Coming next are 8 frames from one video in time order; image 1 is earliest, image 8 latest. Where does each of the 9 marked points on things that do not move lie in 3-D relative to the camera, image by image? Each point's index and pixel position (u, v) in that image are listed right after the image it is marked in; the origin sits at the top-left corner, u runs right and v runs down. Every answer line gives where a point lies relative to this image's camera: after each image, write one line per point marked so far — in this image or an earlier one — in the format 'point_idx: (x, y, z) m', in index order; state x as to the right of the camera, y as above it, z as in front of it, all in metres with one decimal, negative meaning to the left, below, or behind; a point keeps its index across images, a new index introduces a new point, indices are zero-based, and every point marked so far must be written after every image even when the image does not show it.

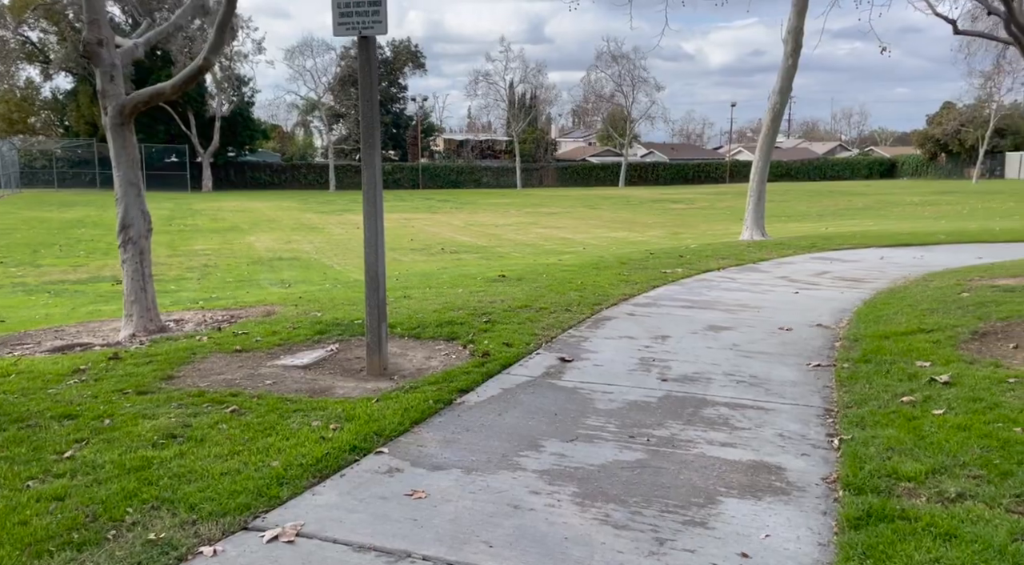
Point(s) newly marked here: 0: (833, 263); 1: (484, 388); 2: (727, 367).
0: (+5.3, +0.3, +15.9) m
1: (-0.2, -0.7, +6.5) m
2: (+1.8, -0.7, +7.8) m
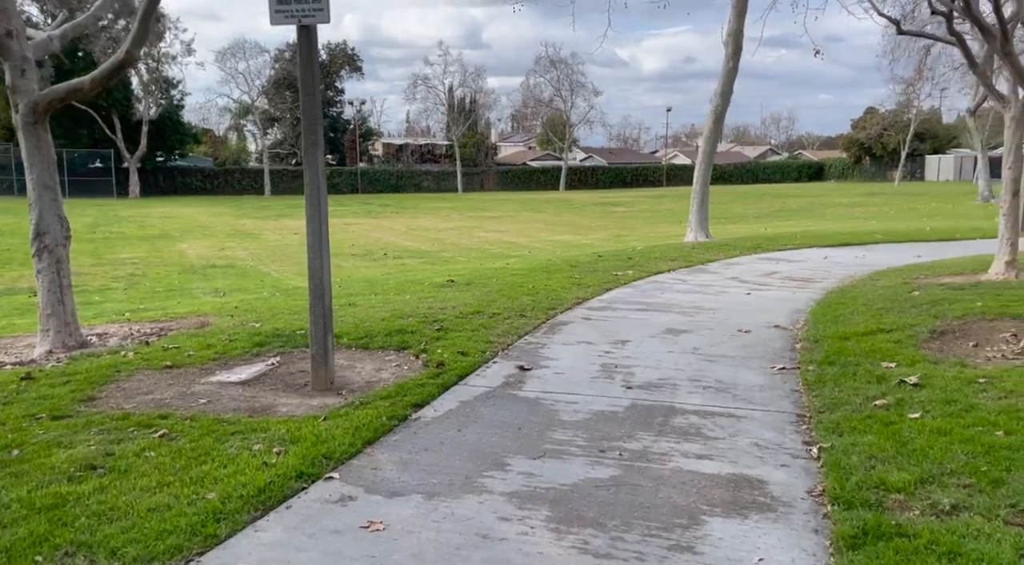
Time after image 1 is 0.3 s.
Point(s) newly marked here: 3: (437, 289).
0: (+4.4, +0.3, +15.8) m
1: (-0.4, -0.8, +6.1) m
2: (+1.4, -0.7, +7.5) m
3: (-0.9, -0.1, +11.5) m
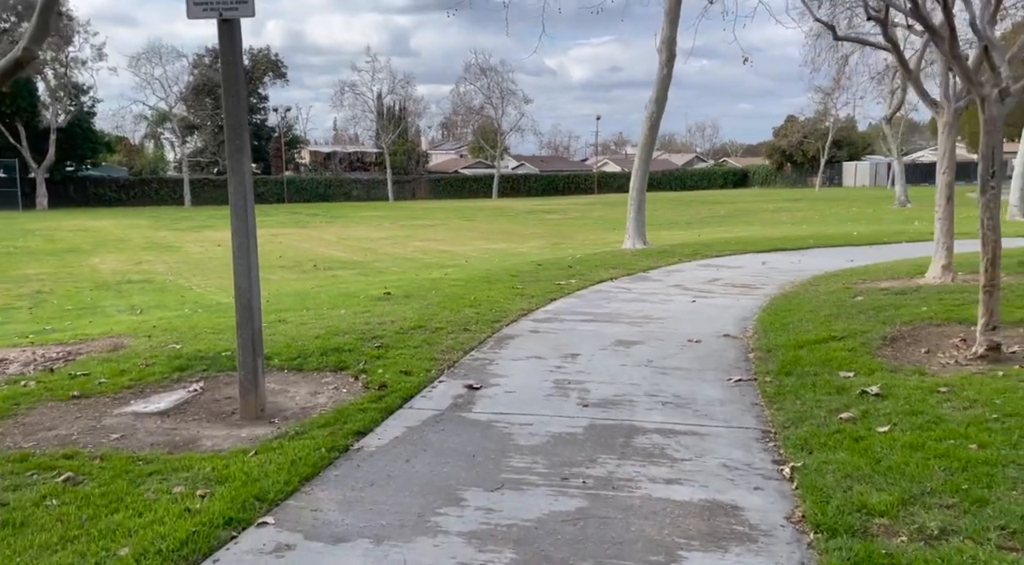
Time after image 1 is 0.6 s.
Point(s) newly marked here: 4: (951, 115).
0: (+3.4, +0.2, +15.7) m
1: (-0.7, -0.8, +5.6) m
2: (+1.0, -0.8, +7.1) m
3: (-1.6, -0.2, +11.0) m
4: (+5.7, +2.2, +12.8) m
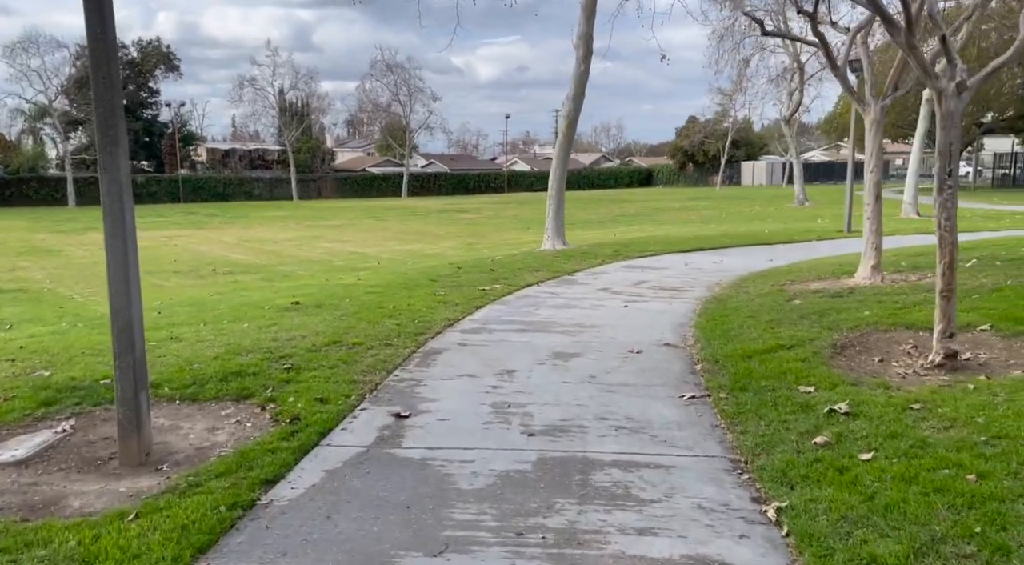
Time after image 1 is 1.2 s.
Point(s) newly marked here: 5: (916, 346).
0: (+2.1, +0.2, +15.1) m
1: (-1.0, -0.9, +4.7) m
2: (+0.6, -0.8, +6.4) m
3: (-2.4, -0.3, +10.0) m
4: (+4.7, +2.1, +12.5) m
5: (+3.4, -0.5, +8.1) m
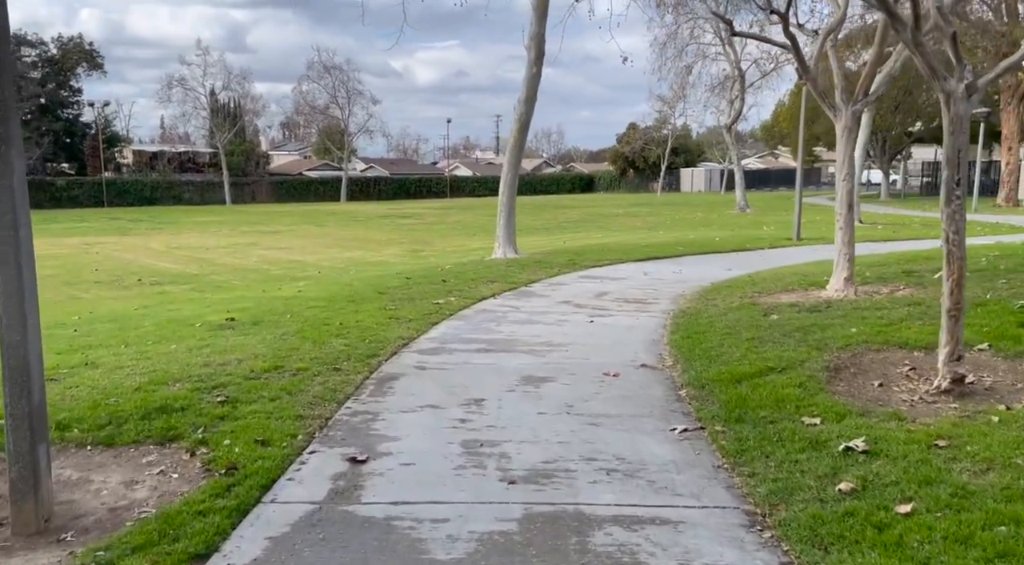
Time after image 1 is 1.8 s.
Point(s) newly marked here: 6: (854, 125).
0: (+1.4, 0.0, +14.4) m
1: (-1.1, -1.0, +3.8) m
2: (+0.4, -1.0, +5.6) m
3: (-2.7, -0.4, +9.0) m
4: (+4.1, +2.0, +11.9) m
5: (+3.1, -0.7, +7.5) m
6: (+4.2, +1.9, +11.9) m
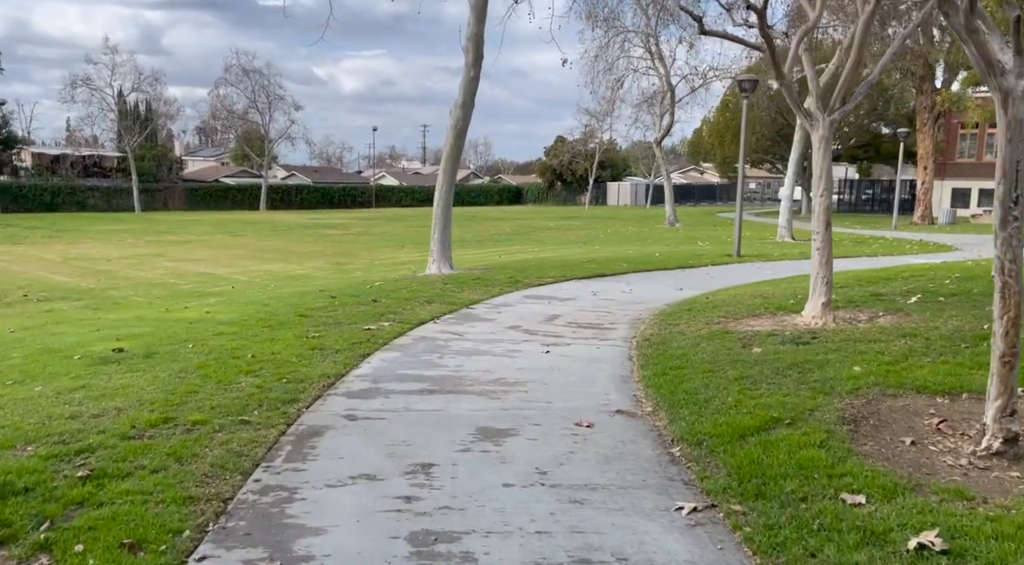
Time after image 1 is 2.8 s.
0: (+0.5, -0.3, +13.0) m
1: (-1.1, -1.2, +2.3) m
2: (+0.2, -1.1, +4.2) m
3: (-3.1, -0.6, +7.4) m
4: (+3.5, +1.7, +10.8) m
5: (+2.8, -0.9, +6.3) m
6: (+3.5, +1.6, +10.8) m
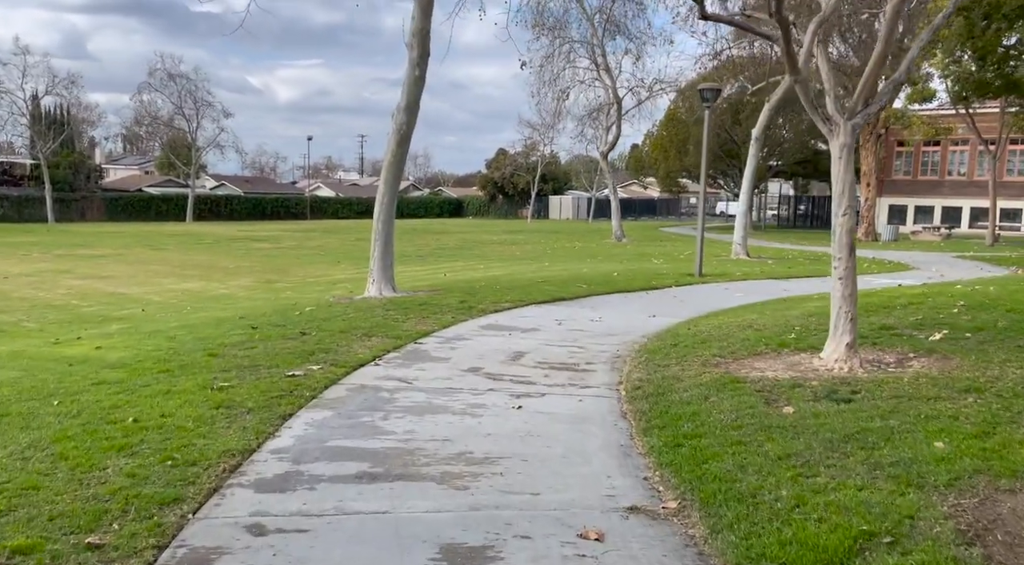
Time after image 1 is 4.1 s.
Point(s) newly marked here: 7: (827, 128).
0: (0.0, -0.6, +11.1) m
1: (-0.9, -1.4, +0.2) m
2: (+0.3, -1.4, +2.2) m
3: (-3.3, -0.9, +5.2) m
4: (+3.1, +1.4, +9.1) m
5: (+2.7, -1.2, +4.5) m
6: (+3.2, +1.3, +9.1) m
7: (+3.0, +1.5, +9.2) m
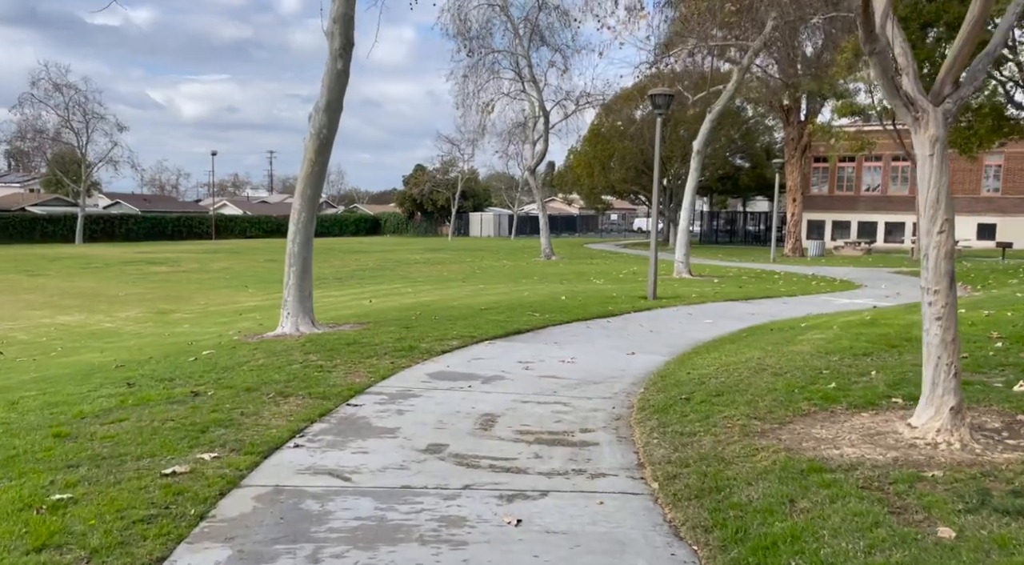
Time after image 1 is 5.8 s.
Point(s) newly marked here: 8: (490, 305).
0: (-0.3, -1.0, +8.5) m
1: (-0.3, -1.5, -2.4) m
2: (+0.7, -1.5, -0.3) m
3: (-3.1, -1.2, +2.4) m
4: (+2.9, +1.1, +6.8) m
5: (+2.9, -1.3, +2.2) m
6: (+3.0, +1.0, +6.8) m
7: (+2.8, +1.2, +6.9) m
8: (-0.3, -0.4, +18.7) m
